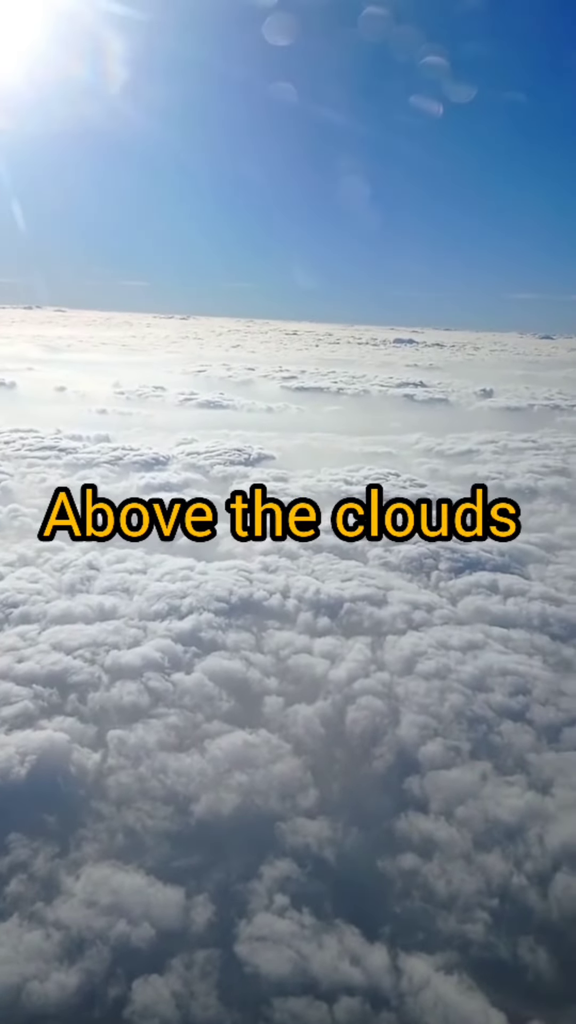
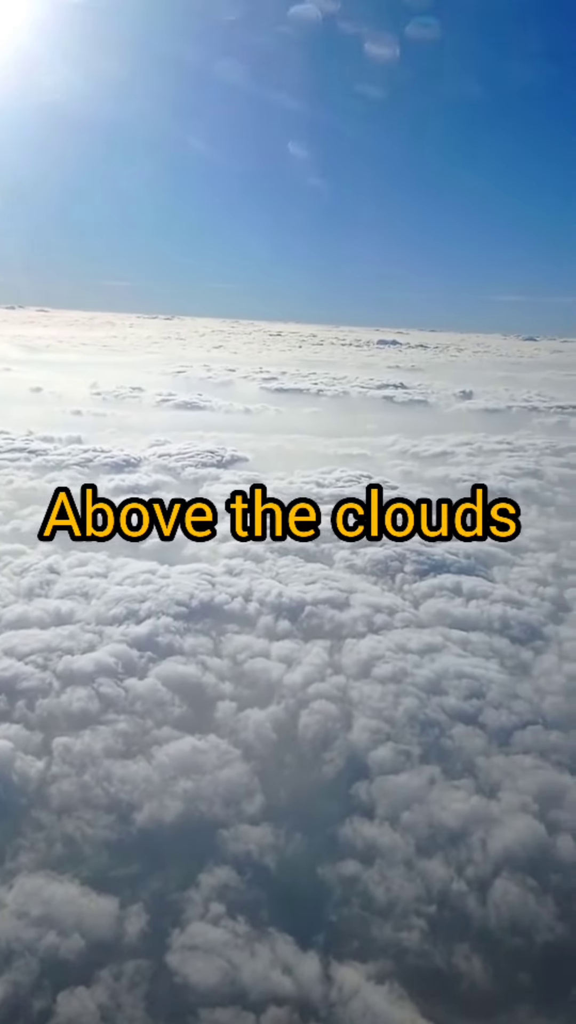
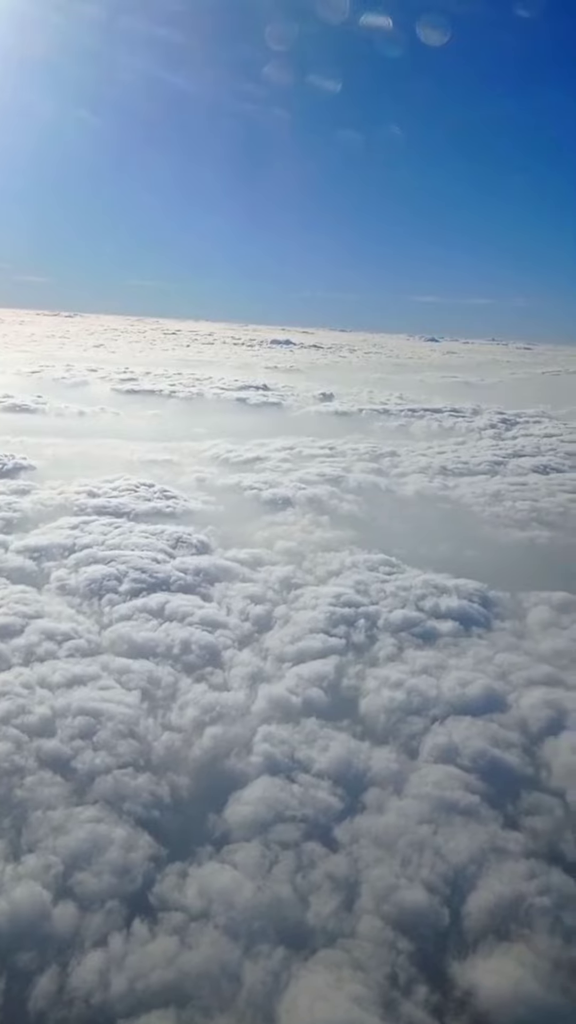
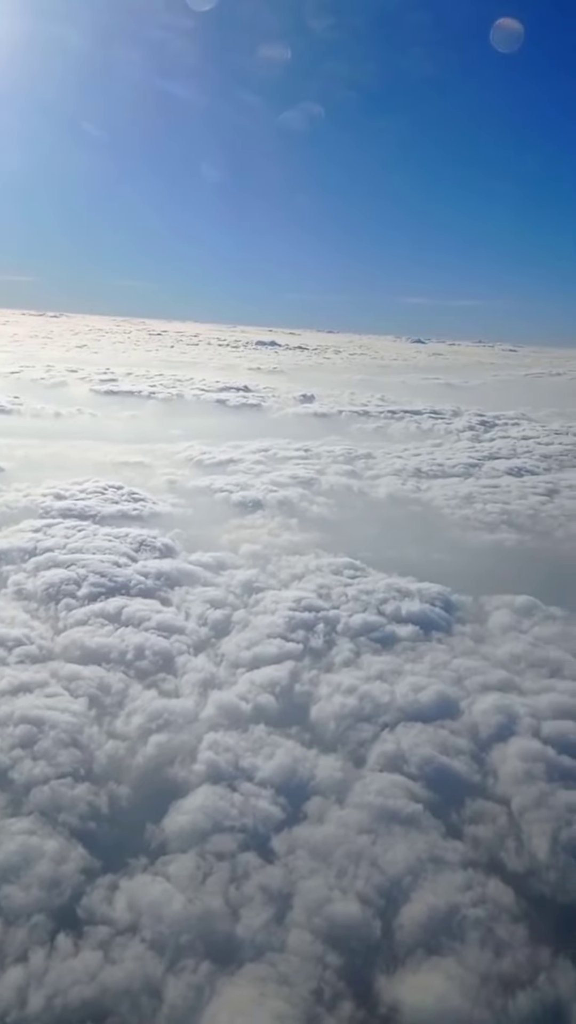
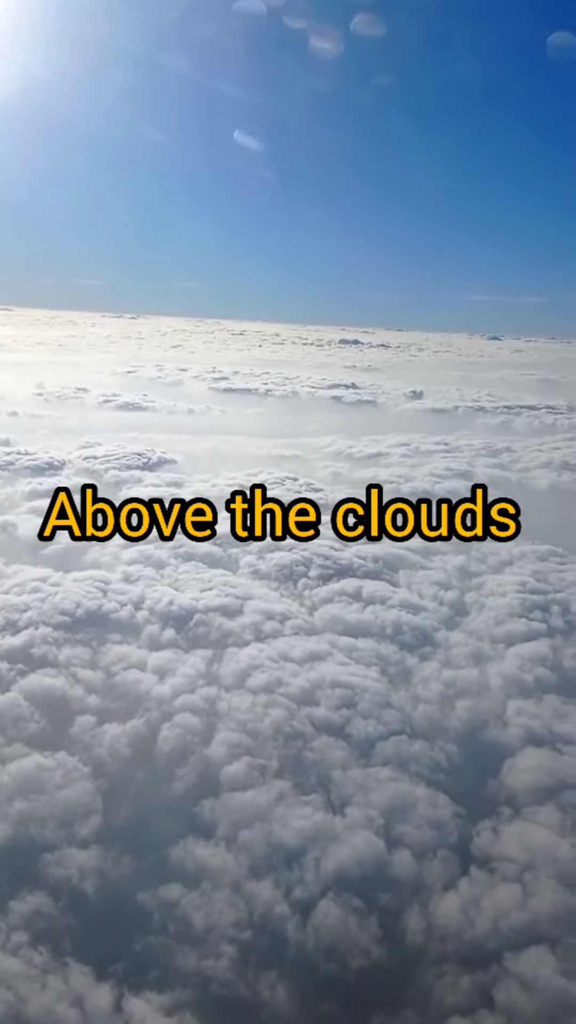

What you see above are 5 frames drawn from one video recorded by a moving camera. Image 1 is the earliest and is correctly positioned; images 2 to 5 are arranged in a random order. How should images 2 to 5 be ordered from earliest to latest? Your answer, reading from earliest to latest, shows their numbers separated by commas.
2, 5, 3, 4
